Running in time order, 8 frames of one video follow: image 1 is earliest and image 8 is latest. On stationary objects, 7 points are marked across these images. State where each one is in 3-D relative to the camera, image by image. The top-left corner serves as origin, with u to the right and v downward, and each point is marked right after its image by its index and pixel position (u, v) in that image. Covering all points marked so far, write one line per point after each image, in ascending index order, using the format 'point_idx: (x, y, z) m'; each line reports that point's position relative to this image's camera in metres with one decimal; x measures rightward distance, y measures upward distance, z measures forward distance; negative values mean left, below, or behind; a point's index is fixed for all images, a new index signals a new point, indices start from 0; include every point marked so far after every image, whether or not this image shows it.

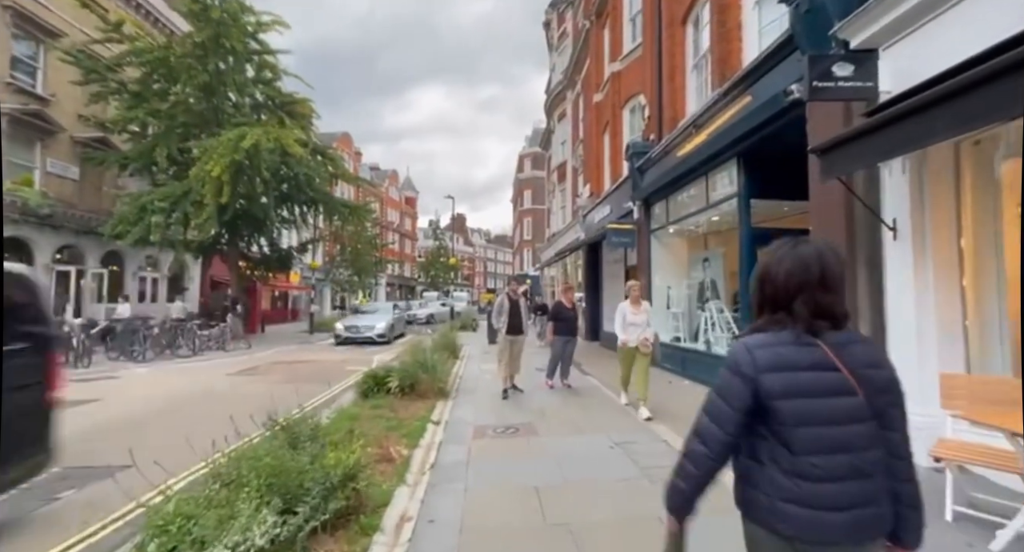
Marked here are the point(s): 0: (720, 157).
0: (+3.7, +2.1, +9.4) m
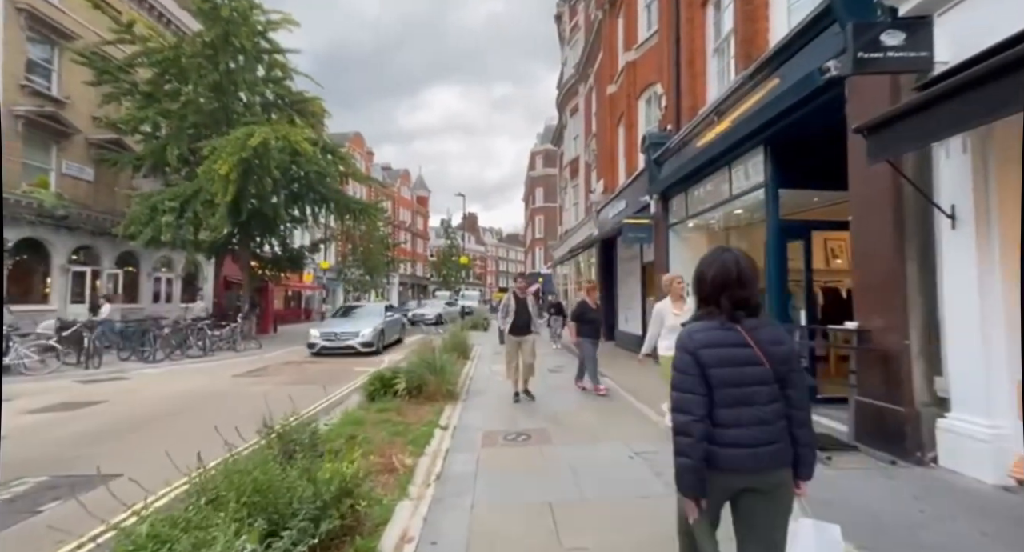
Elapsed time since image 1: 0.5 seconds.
0: (+3.9, +2.2, +8.8) m
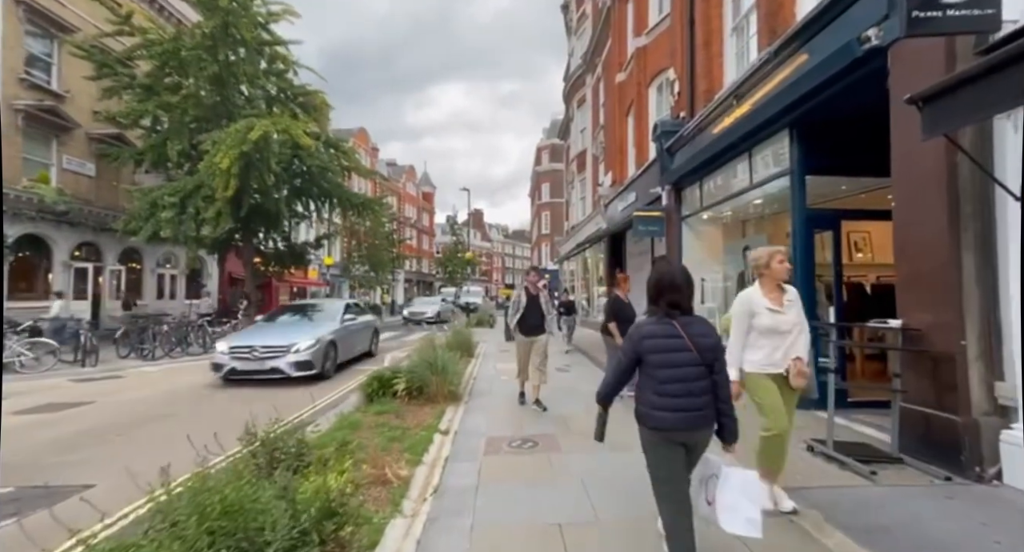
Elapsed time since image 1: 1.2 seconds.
0: (+4.0, +2.3, +8.3) m
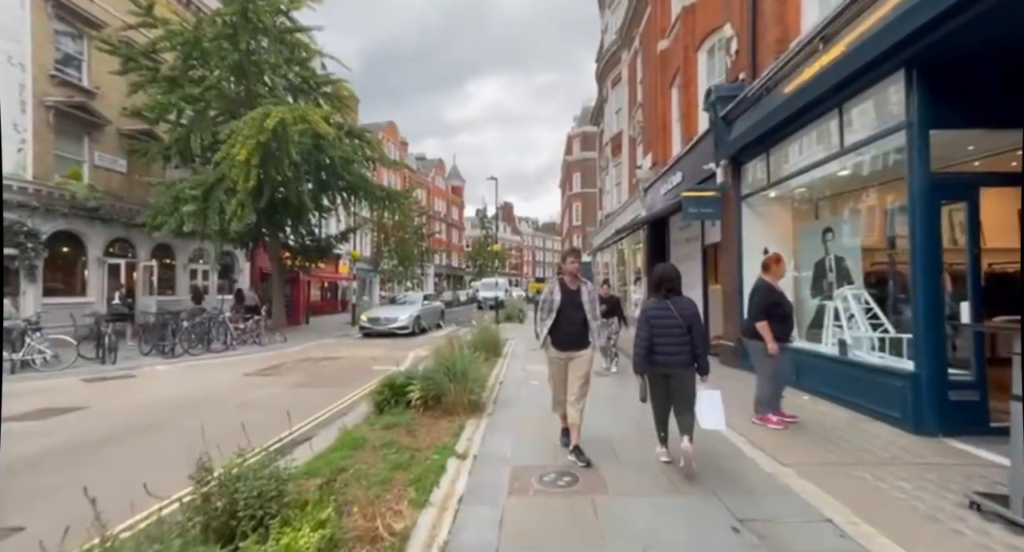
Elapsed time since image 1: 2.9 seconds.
0: (+4.4, +2.4, +6.6) m
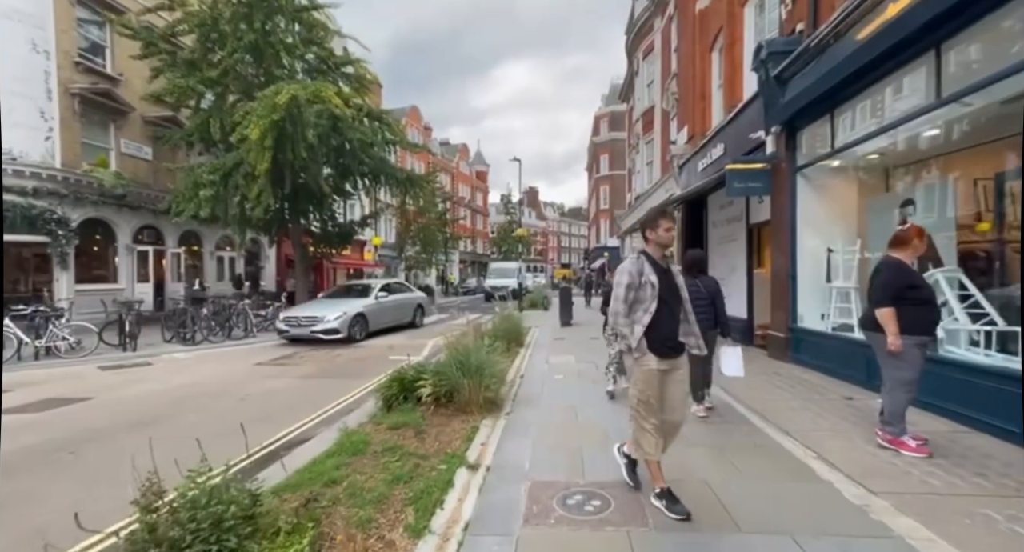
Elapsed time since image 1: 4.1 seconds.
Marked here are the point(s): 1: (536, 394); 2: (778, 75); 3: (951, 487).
0: (+4.6, +2.6, +5.4) m
1: (+0.4, -1.8, +7.8) m
2: (+4.5, +3.4, +8.7) m
3: (+3.3, -1.6, +3.8) m
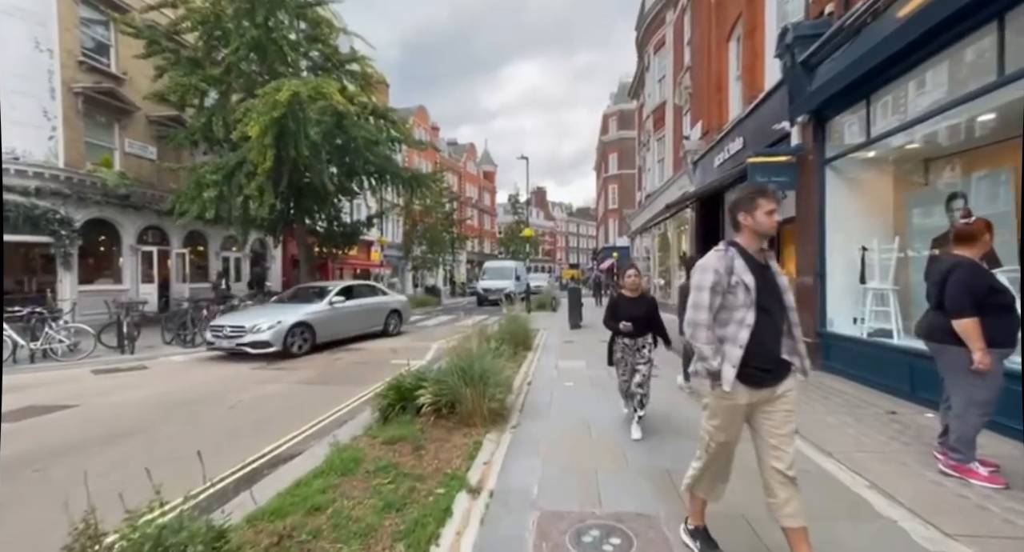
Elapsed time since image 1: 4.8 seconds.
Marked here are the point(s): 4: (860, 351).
0: (+4.7, +2.6, +4.8) m
1: (+0.5, -1.8, +7.2) m
2: (+4.7, +3.4, +8.1) m
3: (+3.3, -1.6, +3.2) m
4: (+5.0, -1.1, +7.2) m
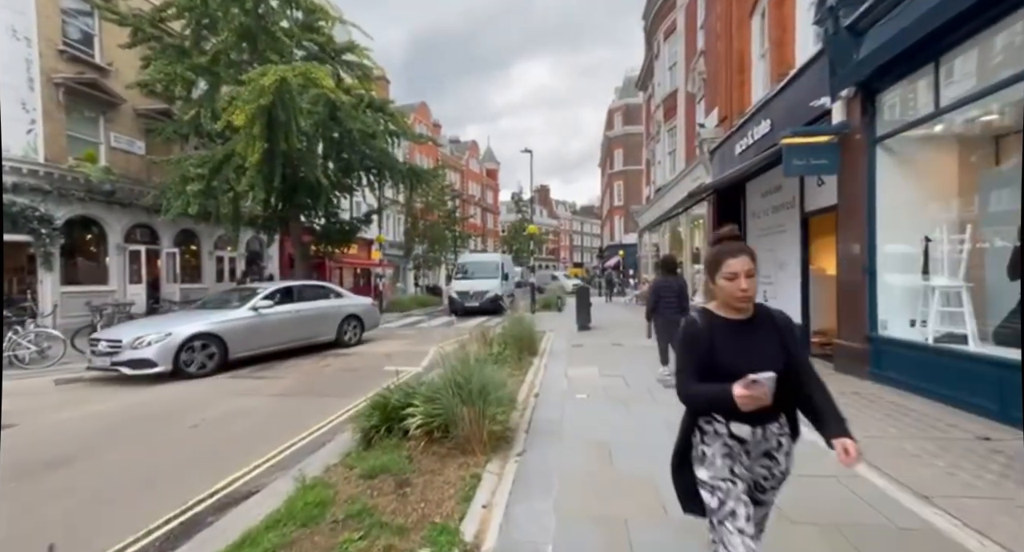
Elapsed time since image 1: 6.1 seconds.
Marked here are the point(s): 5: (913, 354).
0: (+4.7, +2.7, +3.7) m
1: (+0.5, -1.8, +6.2) m
2: (+4.7, +3.5, +7.0) m
3: (+3.4, -1.5, +2.1) m
4: (+5.0, -1.0, +6.2) m
5: (+5.1, -1.0, +6.5) m
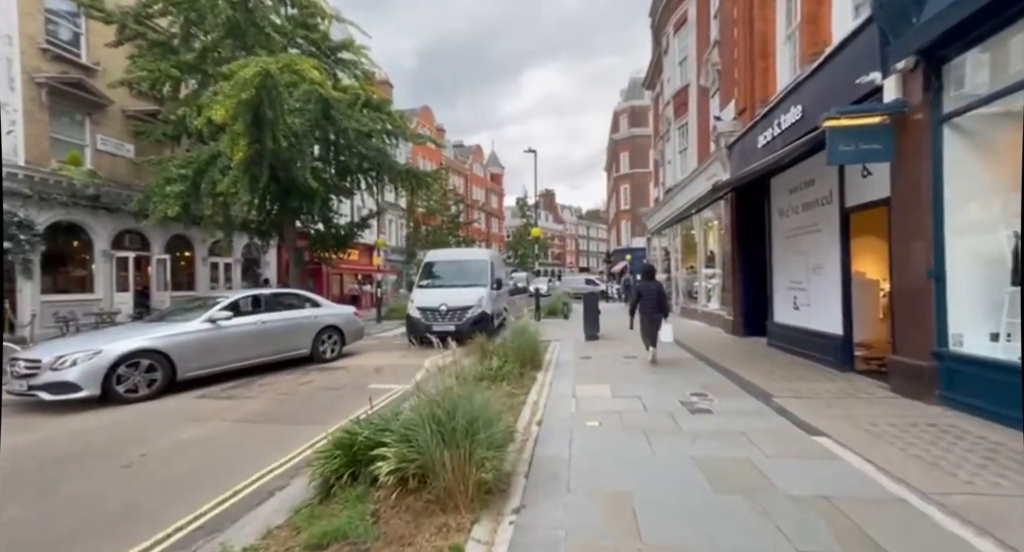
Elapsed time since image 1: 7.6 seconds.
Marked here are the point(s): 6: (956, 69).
0: (+4.6, +2.7, +2.6) m
1: (+0.5, -1.9, +5.0) m
2: (+4.6, +3.4, +5.9) m
3: (+3.3, -1.5, +1.0) m
4: (+5.0, -1.1, +5.0) m
5: (+5.1, -1.0, +5.3) m
6: (+5.1, +2.4, +5.7) m
